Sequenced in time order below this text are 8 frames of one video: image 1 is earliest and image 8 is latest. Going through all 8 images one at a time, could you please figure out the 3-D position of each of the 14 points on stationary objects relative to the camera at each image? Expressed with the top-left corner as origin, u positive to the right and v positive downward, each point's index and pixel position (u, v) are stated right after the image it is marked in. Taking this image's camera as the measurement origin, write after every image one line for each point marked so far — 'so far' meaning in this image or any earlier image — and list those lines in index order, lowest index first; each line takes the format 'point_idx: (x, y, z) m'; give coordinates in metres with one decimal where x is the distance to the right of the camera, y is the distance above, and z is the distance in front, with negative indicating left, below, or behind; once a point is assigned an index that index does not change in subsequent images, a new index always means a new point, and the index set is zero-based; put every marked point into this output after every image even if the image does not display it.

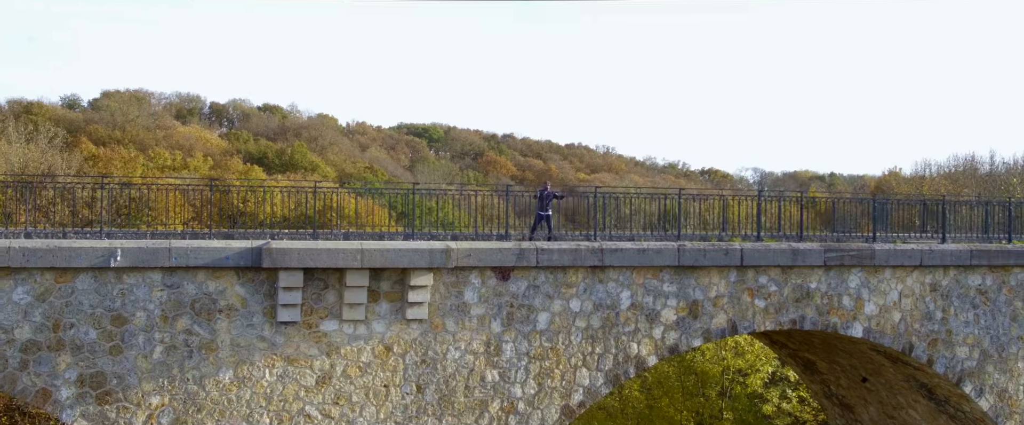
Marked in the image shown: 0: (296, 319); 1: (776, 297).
0: (-2.4, -1.2, +11.2) m
1: (+3.4, -1.1, +13.3) m
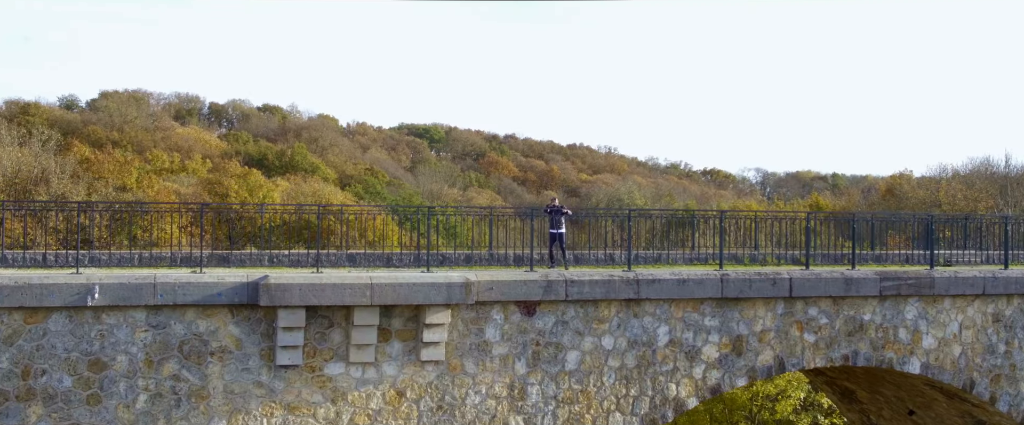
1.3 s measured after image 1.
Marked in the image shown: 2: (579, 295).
0: (-2.1, -1.5, +10.0) m
1: (+3.7, -1.4, +12.0) m
2: (+0.7, -0.9, +10.9) m
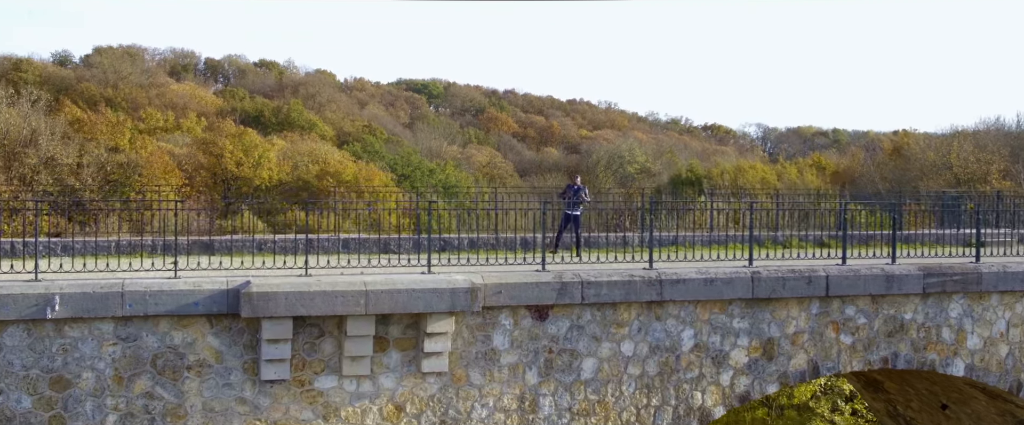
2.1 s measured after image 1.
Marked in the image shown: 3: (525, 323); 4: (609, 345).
0: (-2.0, -1.4, +9.0) m
1: (+3.8, -1.3, +11.0) m
2: (+0.8, -0.8, +9.8) m
3: (+0.1, -1.1, +9.8) m
4: (+1.0, -1.3, +10.0) m
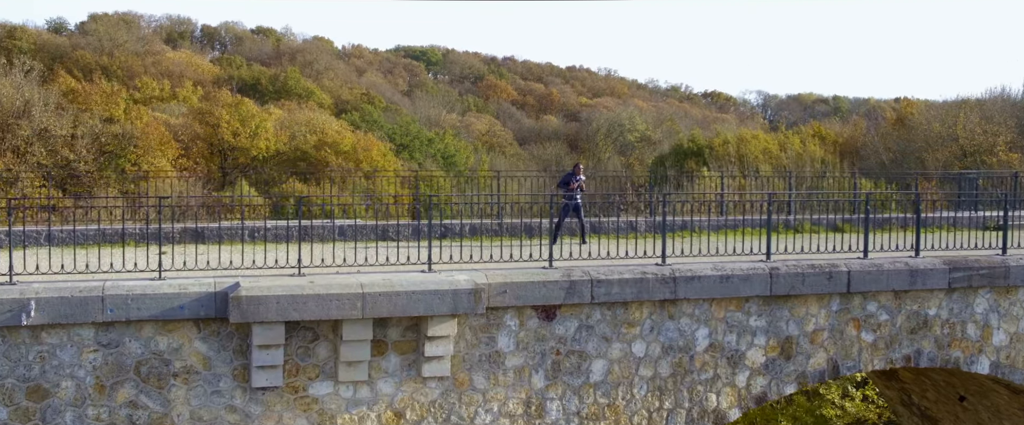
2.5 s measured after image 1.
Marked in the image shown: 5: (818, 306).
0: (-2.0, -1.4, +8.5) m
1: (+3.9, -1.2, +10.5) m
2: (+0.9, -0.8, +9.3) m
3: (+0.2, -1.0, +9.2) m
4: (+1.0, -1.3, +9.5) m
5: (+3.1, -0.9, +10.2) m
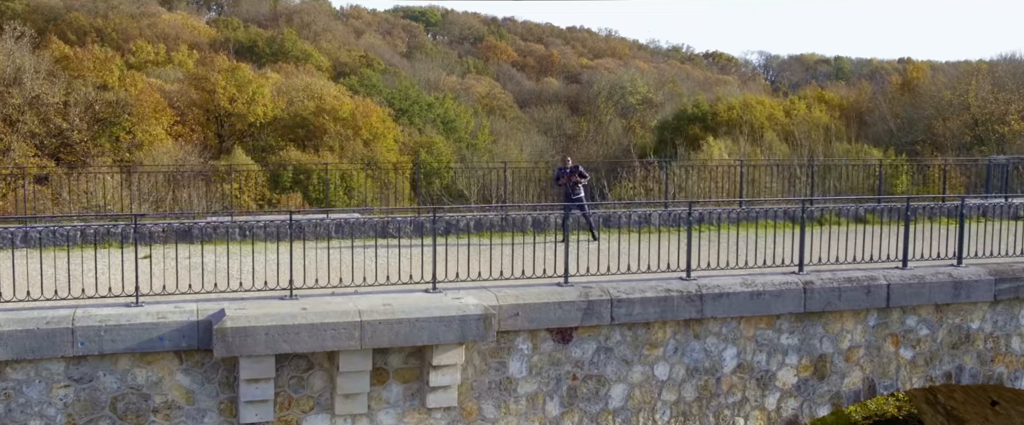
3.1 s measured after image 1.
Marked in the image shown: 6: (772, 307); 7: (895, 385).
0: (-1.9, -1.6, +7.7) m
1: (+4.0, -1.3, +9.7) m
2: (+1.0, -0.9, +8.5) m
3: (+0.3, -1.1, +8.5) m
4: (+1.1, -1.4, +8.8) m
5: (+3.2, -1.0, +9.4) m
6: (+2.3, -0.8, +8.9) m
7: (+3.6, -1.6, +9.6) m
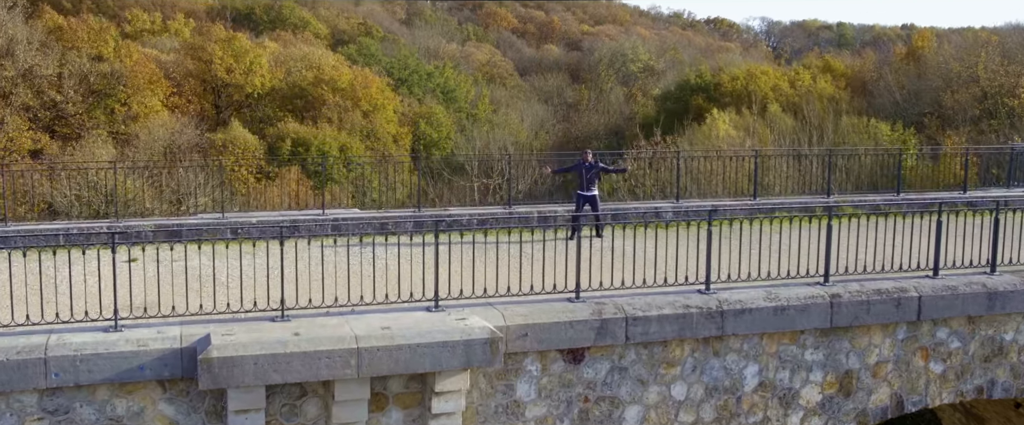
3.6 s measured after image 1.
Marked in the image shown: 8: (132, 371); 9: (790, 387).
0: (-1.8, -1.7, +7.2) m
1: (+4.0, -1.3, +9.2) m
2: (+1.0, -1.0, +8.0) m
3: (+0.3, -1.2, +7.9) m
4: (+1.2, -1.4, +8.2) m
5: (+3.2, -1.1, +8.9) m
6: (+2.4, -0.9, +8.4) m
7: (+3.7, -1.7, +9.1) m
8: (-2.6, -1.1, +6.8) m
9: (+2.4, -1.5, +8.6) m
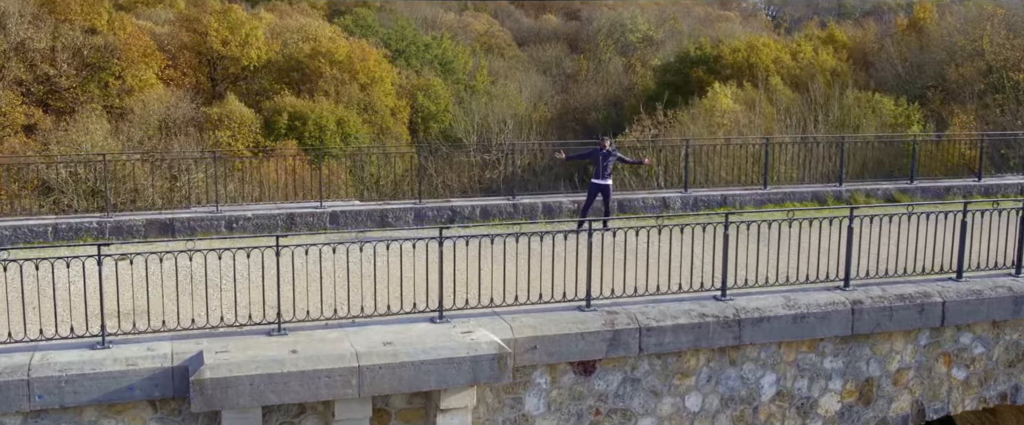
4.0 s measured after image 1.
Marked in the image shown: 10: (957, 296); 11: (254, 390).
0: (-1.7, -1.7, +6.8) m
1: (+4.1, -1.3, +8.8) m
2: (+1.1, -1.0, +7.6) m
3: (+0.4, -1.3, +7.6) m
4: (+1.2, -1.5, +7.9) m
5: (+3.3, -1.1, +8.5) m
6: (+2.4, -0.9, +8.0) m
7: (+3.8, -1.7, +8.8) m
8: (-2.5, -1.1, +6.4) m
9: (+2.4, -1.5, +8.3) m
10: (+3.7, -0.7, +8.5) m
11: (-1.6, -1.1, +6.4) m
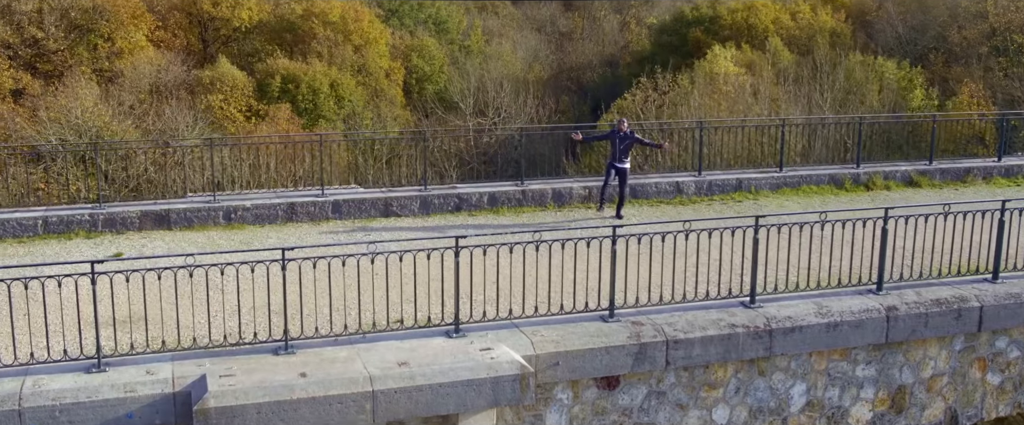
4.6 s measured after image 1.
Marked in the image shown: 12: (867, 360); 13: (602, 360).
0: (-1.6, -1.8, +6.5) m
1: (+4.2, -1.3, +8.5) m
2: (+1.2, -1.1, +7.2) m
3: (+0.5, -1.3, +7.2) m
4: (+1.4, -1.5, +7.5) m
5: (+3.4, -1.1, +8.1) m
6: (+2.6, -1.0, +7.6) m
7: (+3.9, -1.7, +8.4) m
8: (-2.3, -1.2, +6.0) m
9: (+2.6, -1.5, +7.9) m
10: (+3.8, -0.7, +8.1) m
11: (-1.5, -1.2, +6.0) m
12: (+2.8, -1.2, +7.9) m
13: (+0.6, -1.0, +7.0) m
